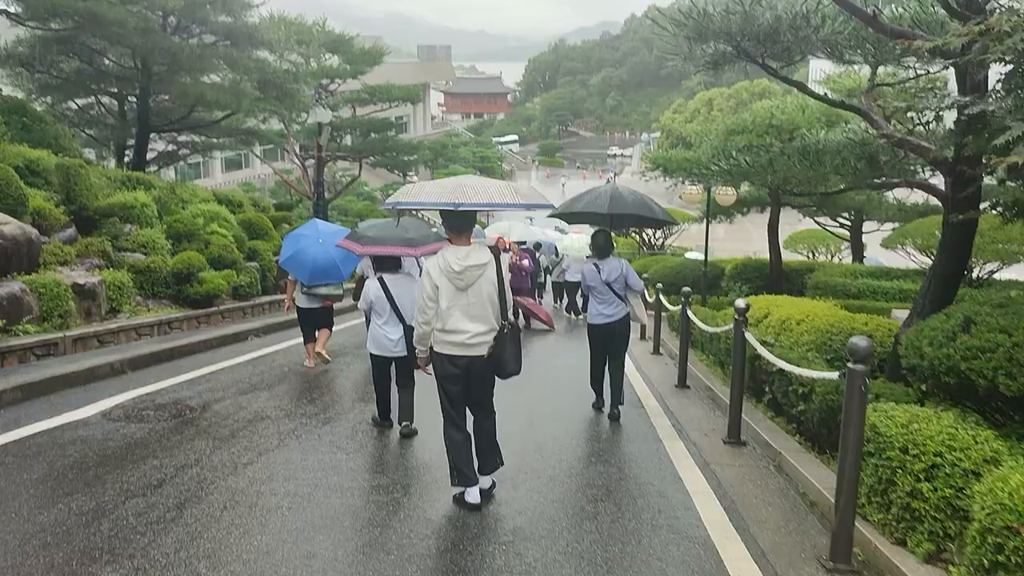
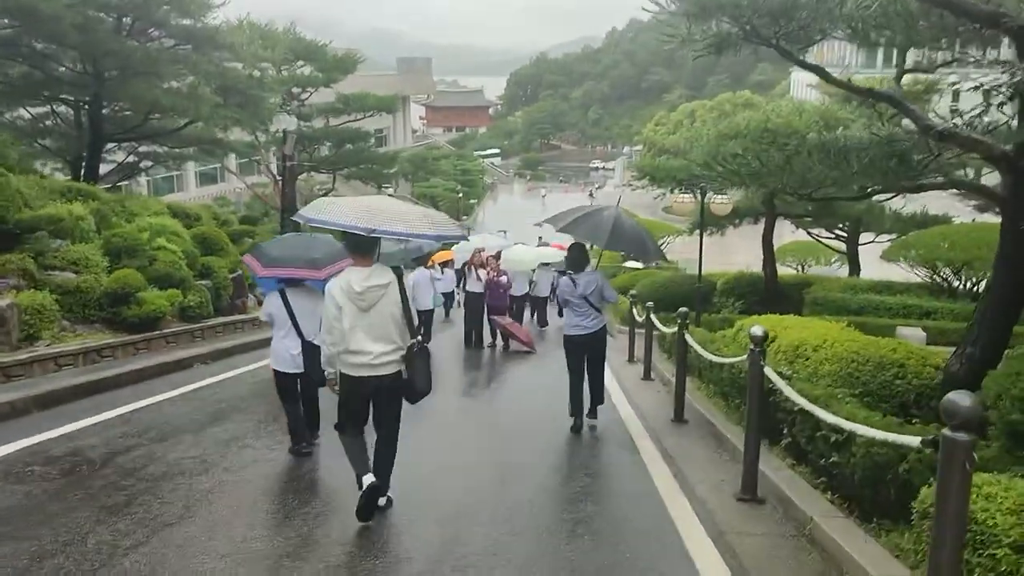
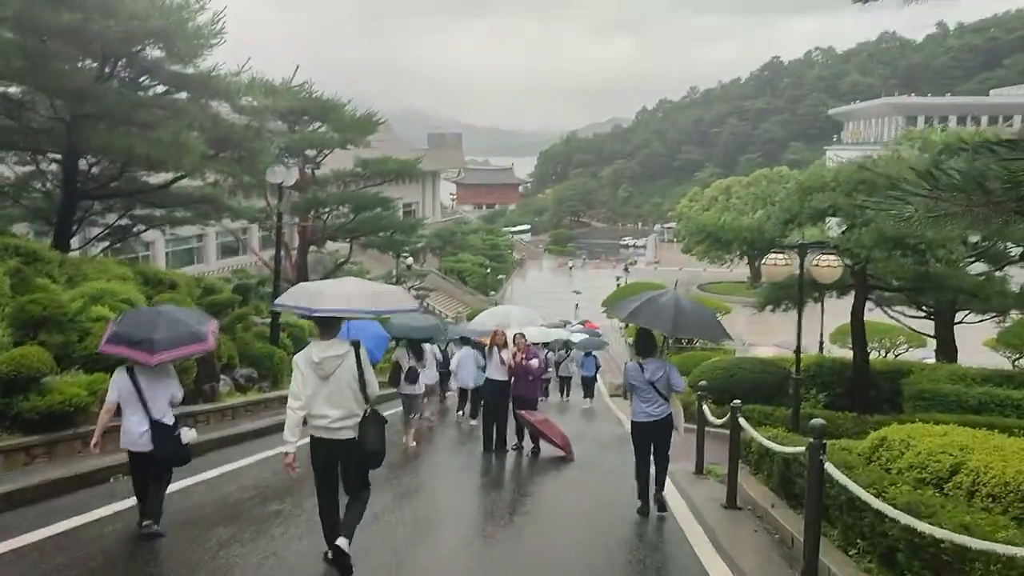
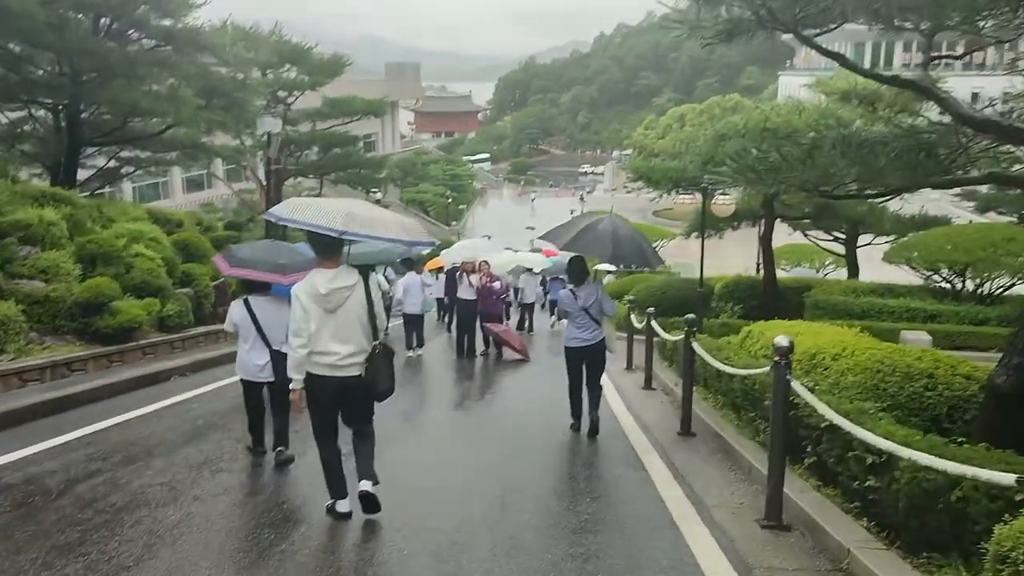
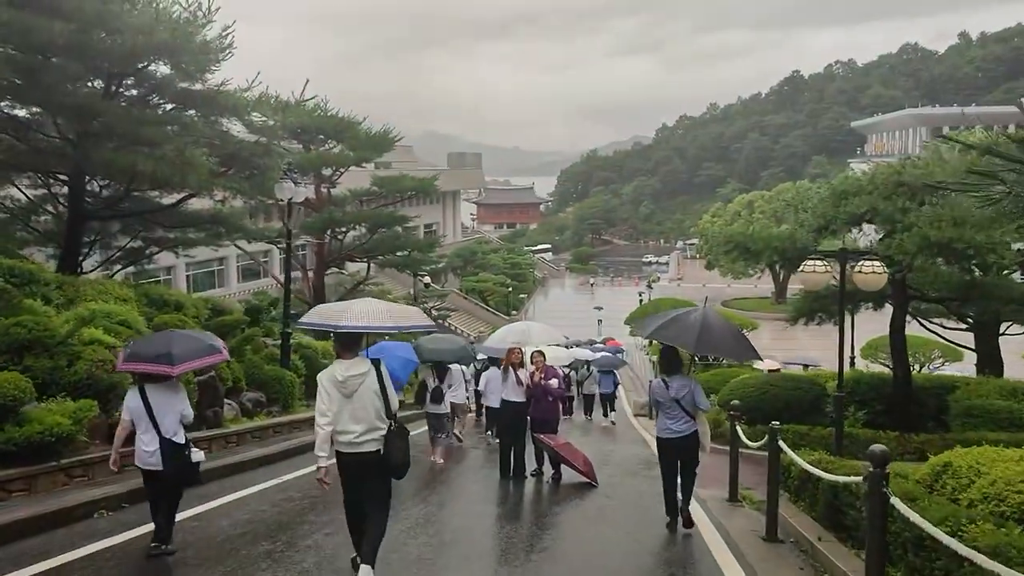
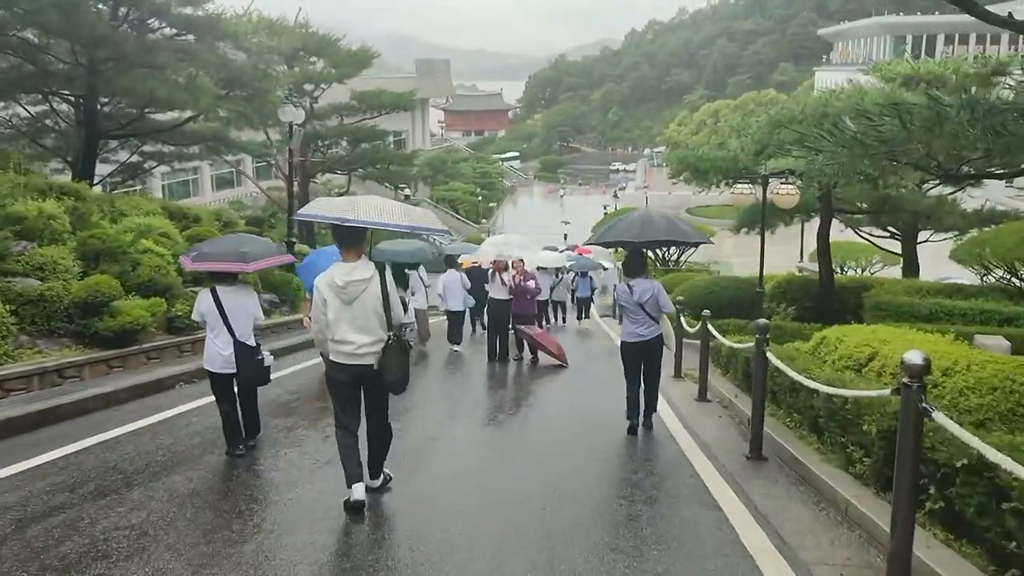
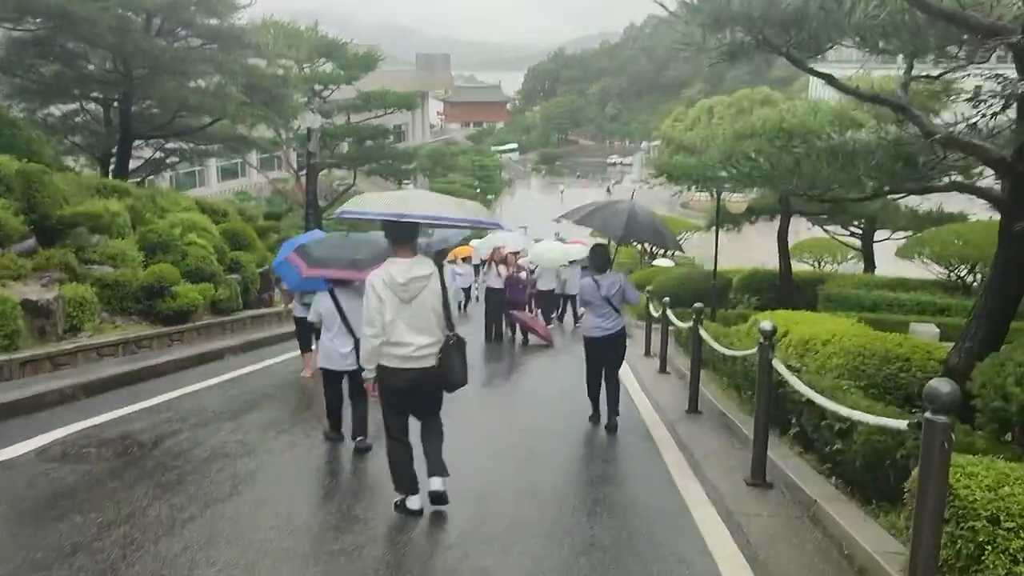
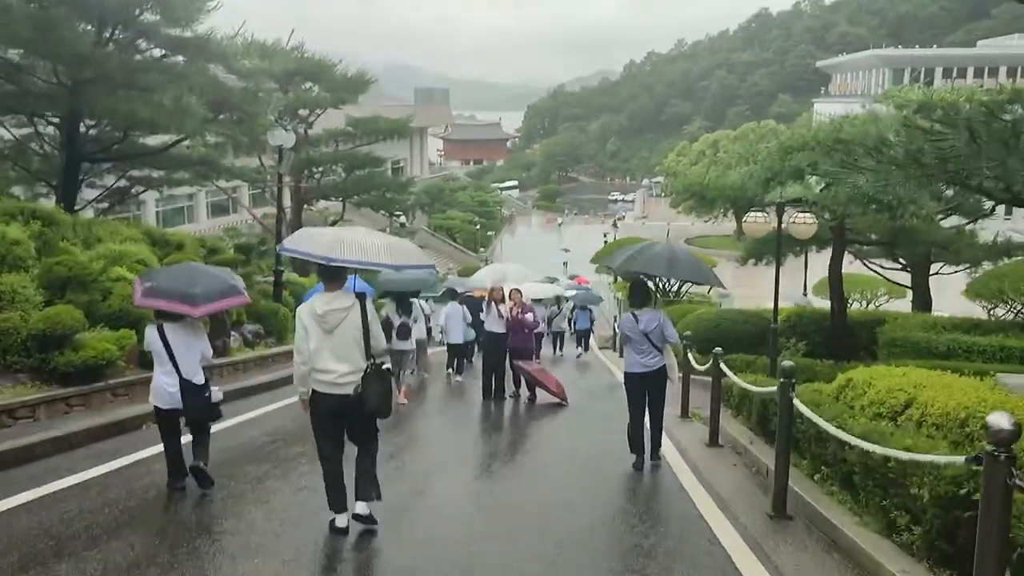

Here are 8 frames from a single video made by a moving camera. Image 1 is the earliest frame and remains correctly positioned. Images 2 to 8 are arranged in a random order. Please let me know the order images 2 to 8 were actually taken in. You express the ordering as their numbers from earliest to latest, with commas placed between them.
7, 2, 4, 6, 8, 3, 5
